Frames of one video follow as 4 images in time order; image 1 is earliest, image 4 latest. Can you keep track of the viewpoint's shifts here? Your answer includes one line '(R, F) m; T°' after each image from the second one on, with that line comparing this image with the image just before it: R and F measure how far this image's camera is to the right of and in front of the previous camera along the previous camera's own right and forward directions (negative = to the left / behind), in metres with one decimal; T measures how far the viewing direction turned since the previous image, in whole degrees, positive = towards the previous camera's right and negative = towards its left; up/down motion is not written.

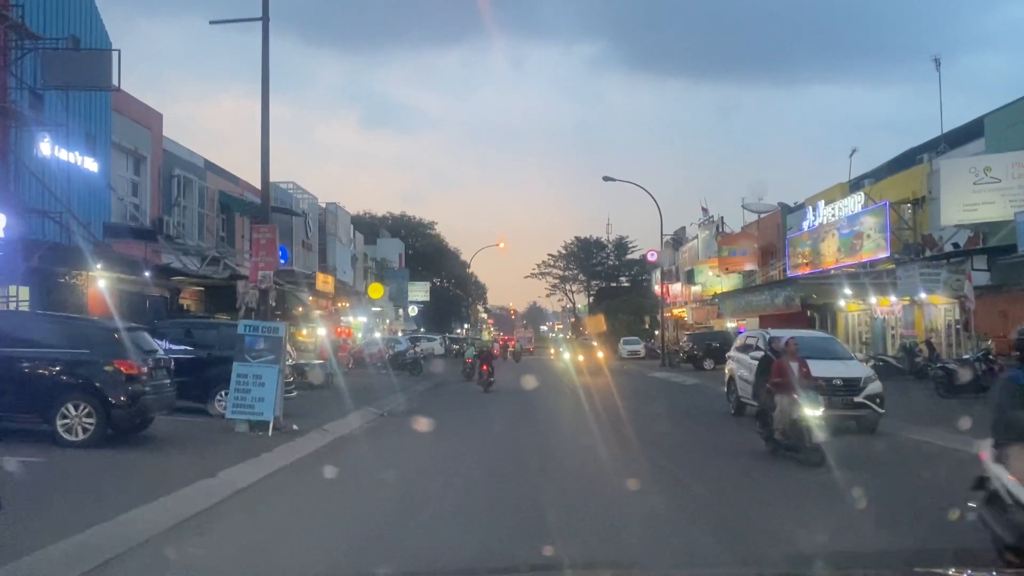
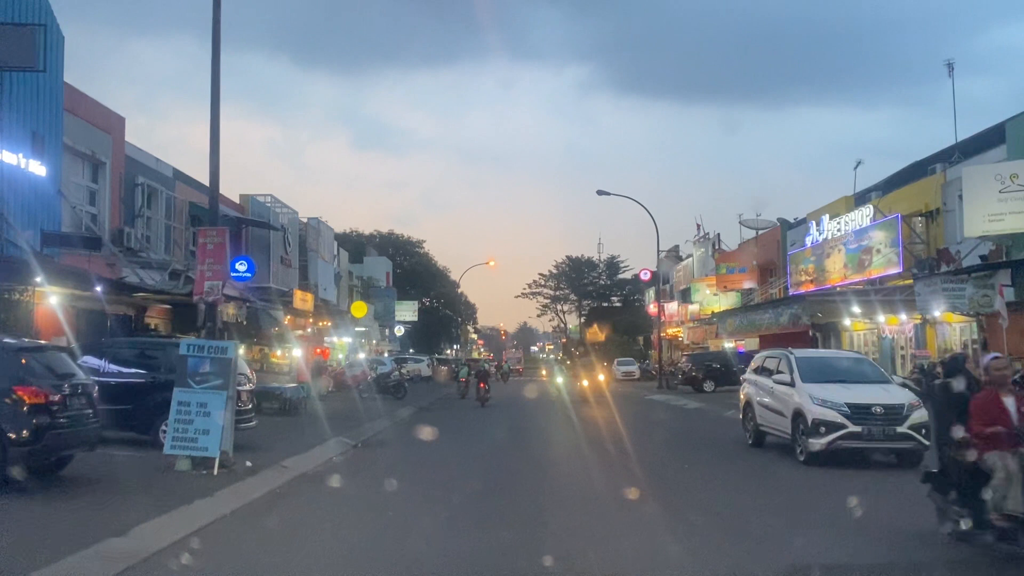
(0.0, +2.1) m; +1°
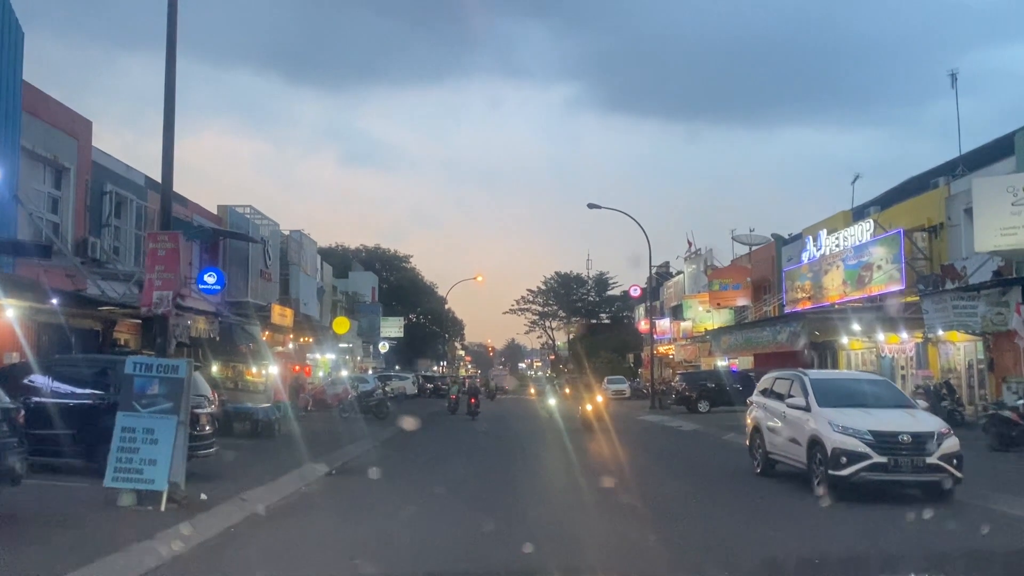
(0.0, +1.4) m; +1°
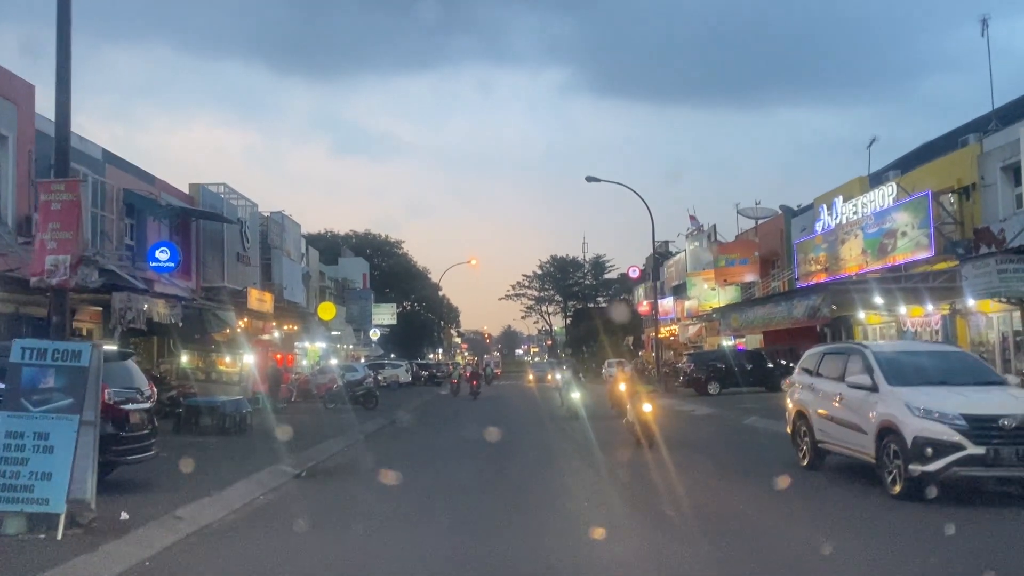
(0.0, +2.5) m; 0°
